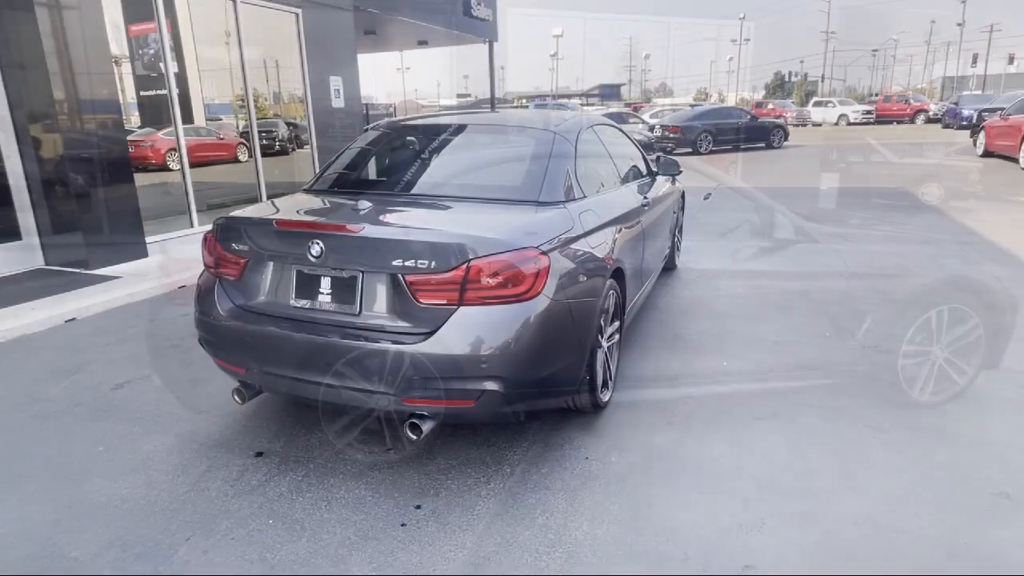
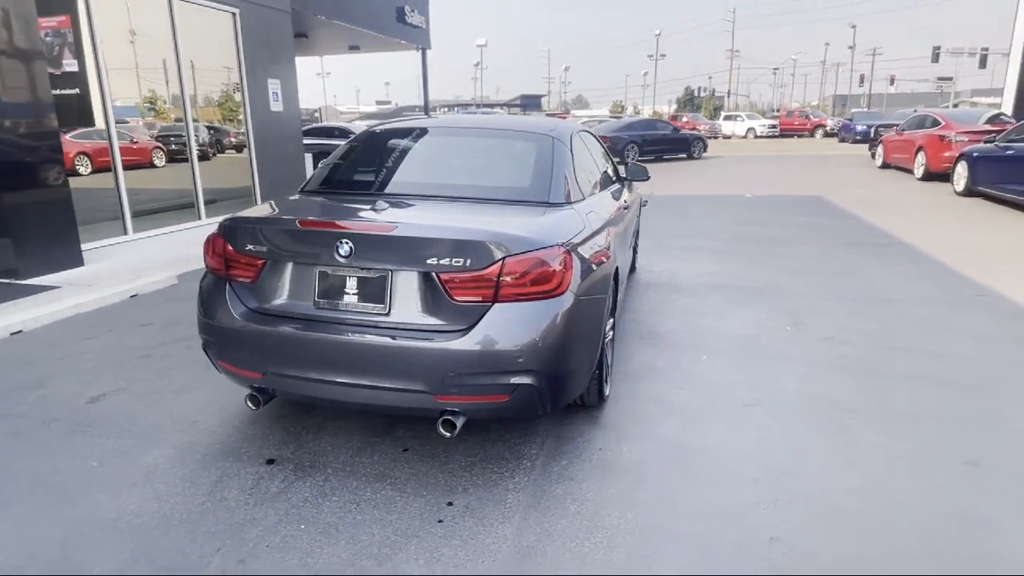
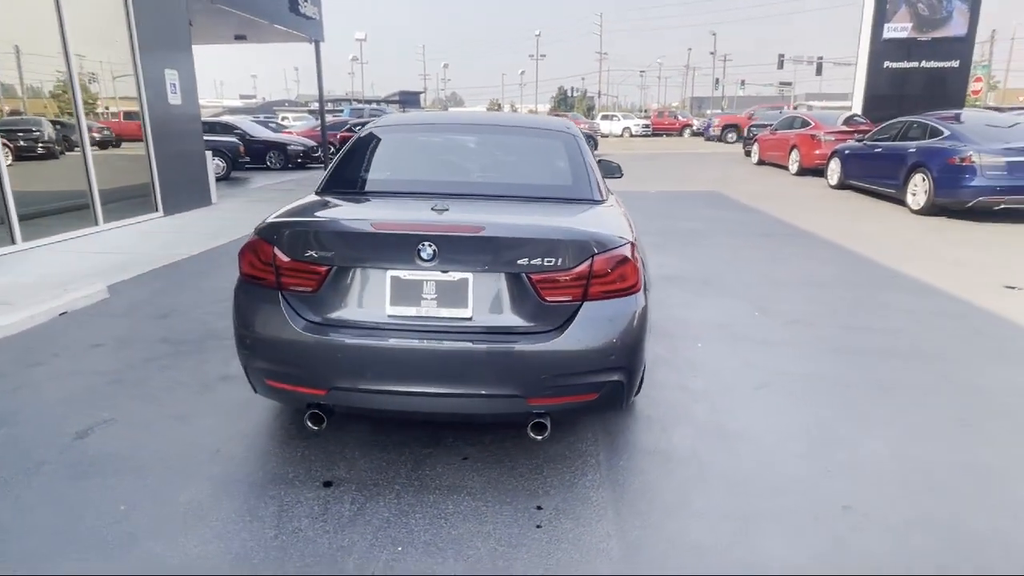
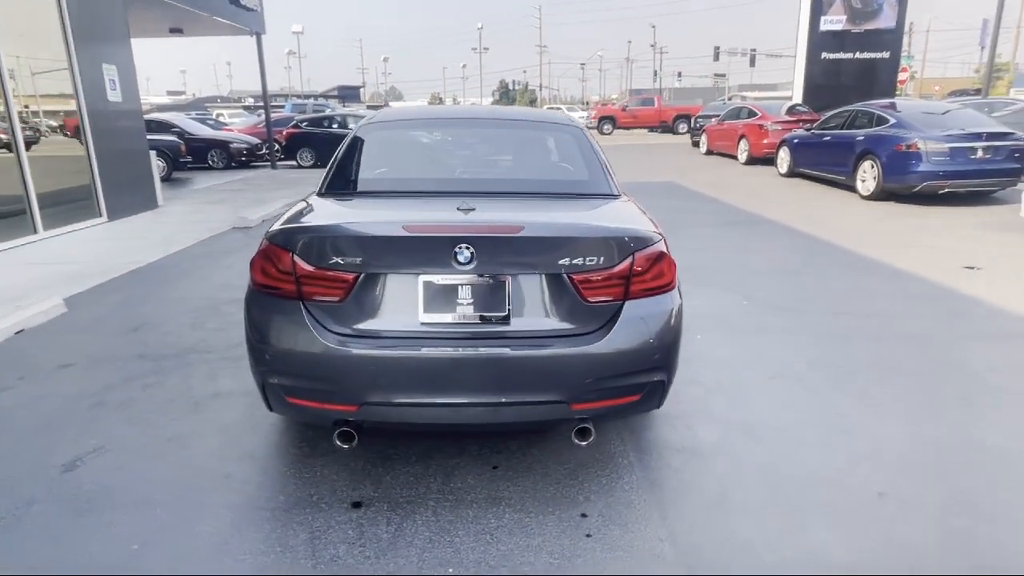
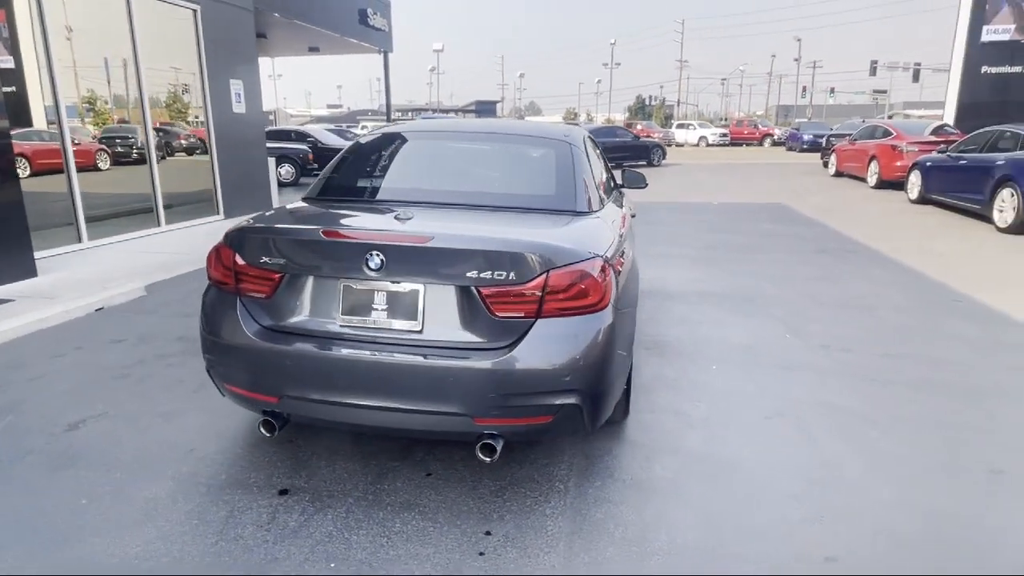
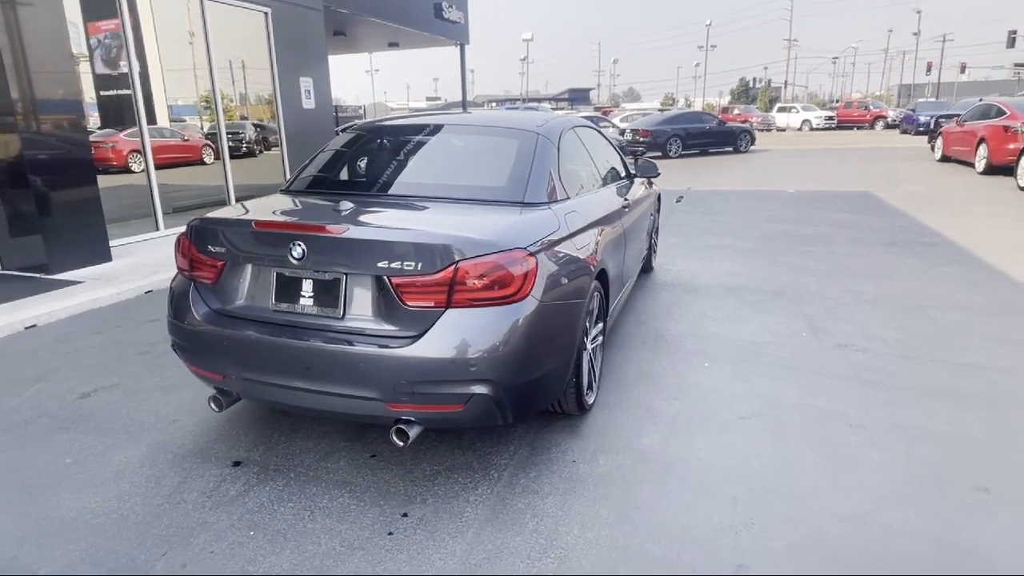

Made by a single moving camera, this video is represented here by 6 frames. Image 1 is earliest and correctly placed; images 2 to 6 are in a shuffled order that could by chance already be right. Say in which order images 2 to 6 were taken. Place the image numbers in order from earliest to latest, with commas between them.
6, 2, 5, 3, 4
